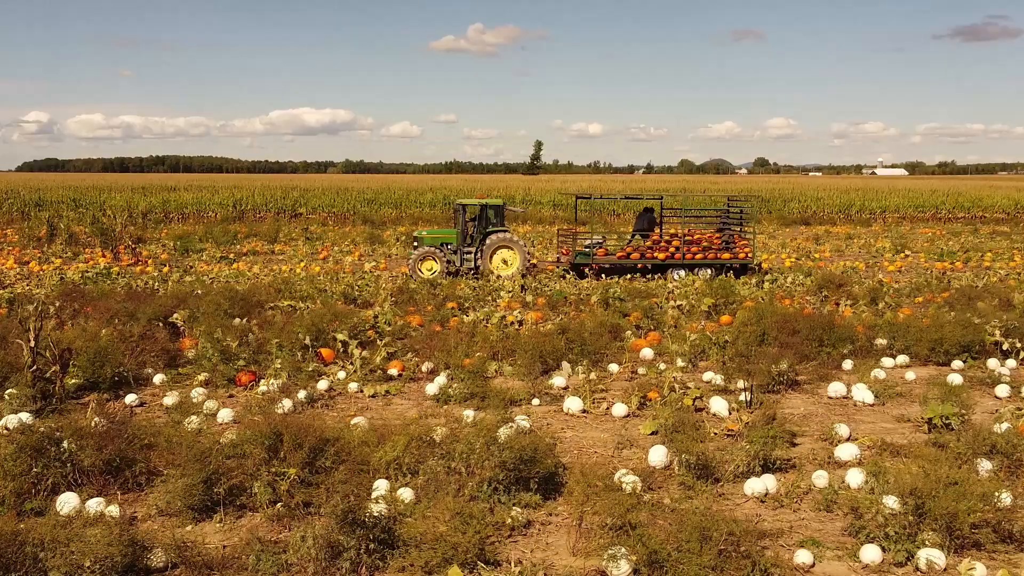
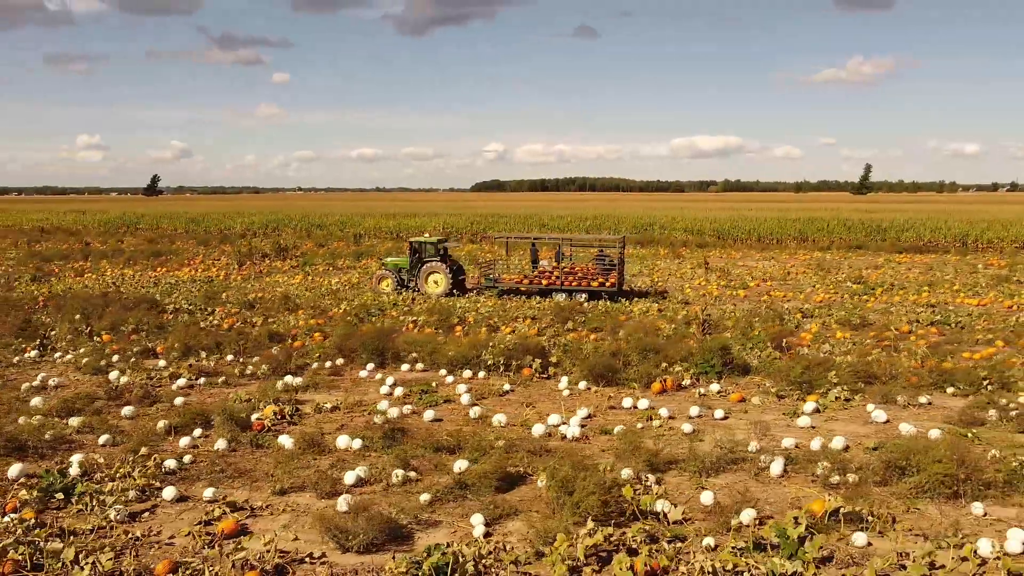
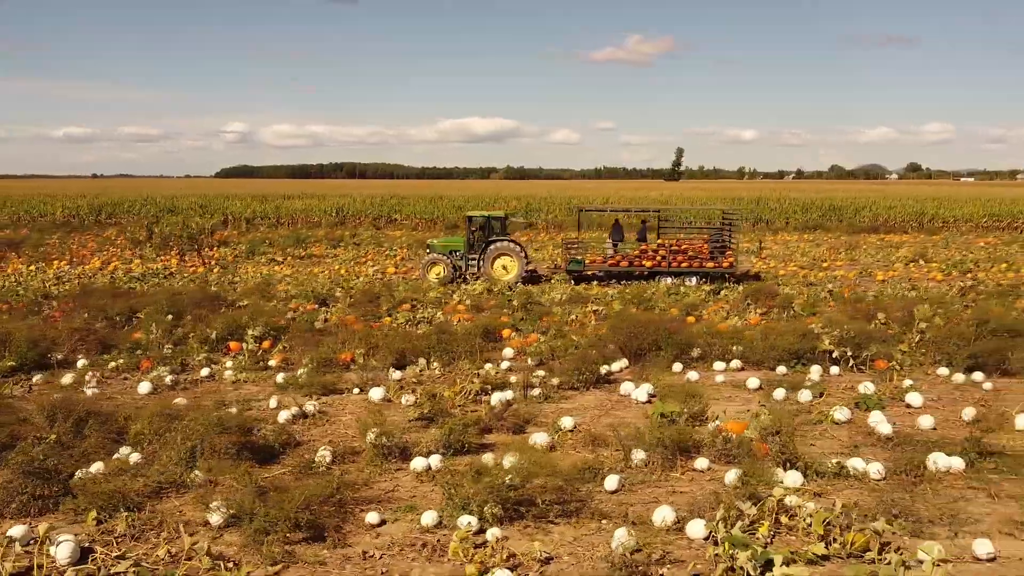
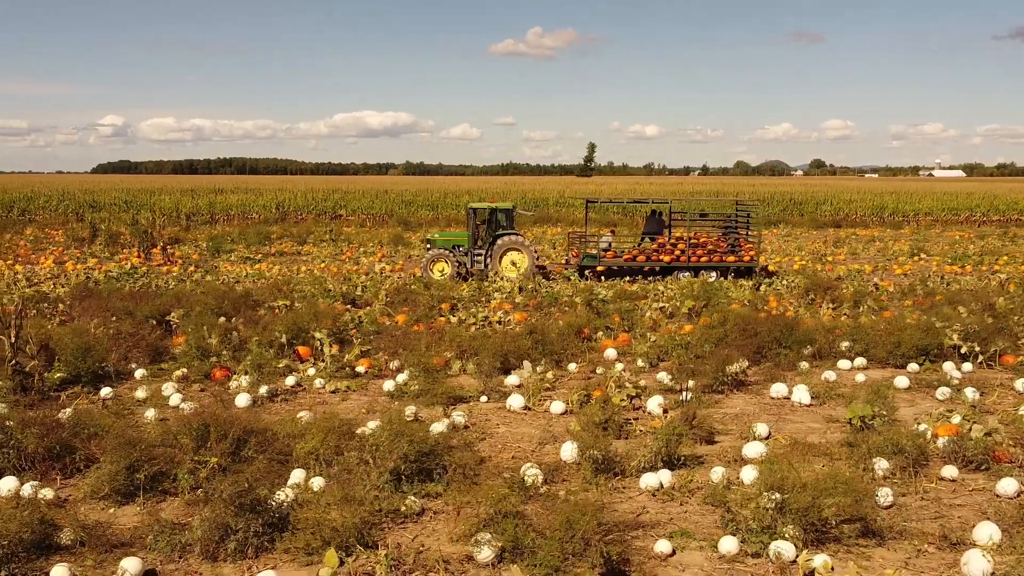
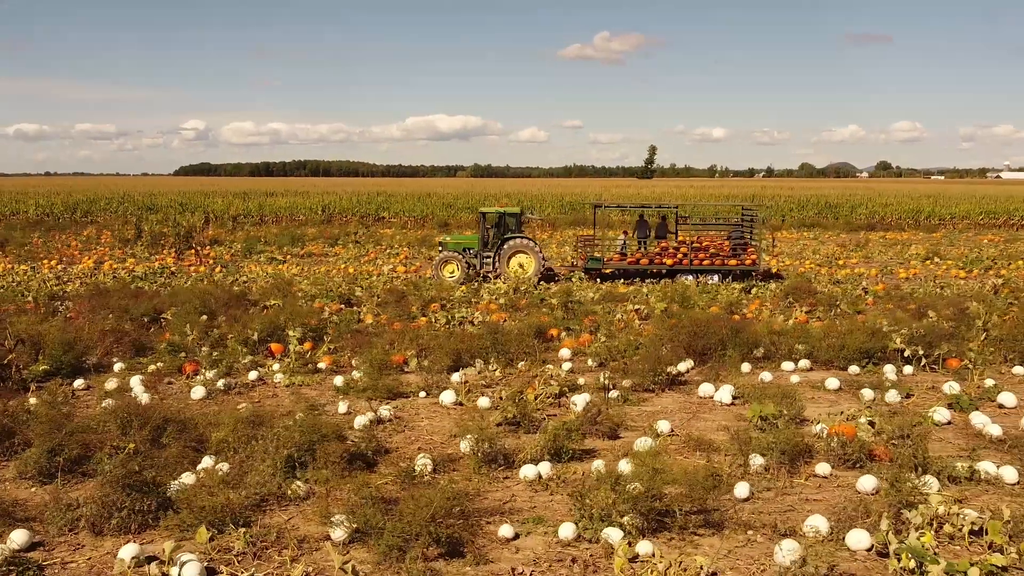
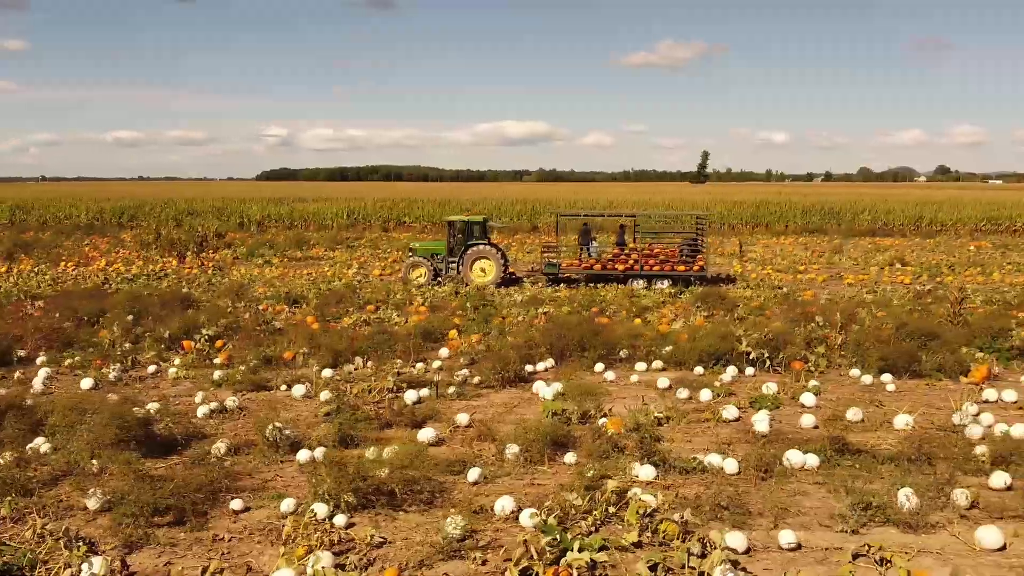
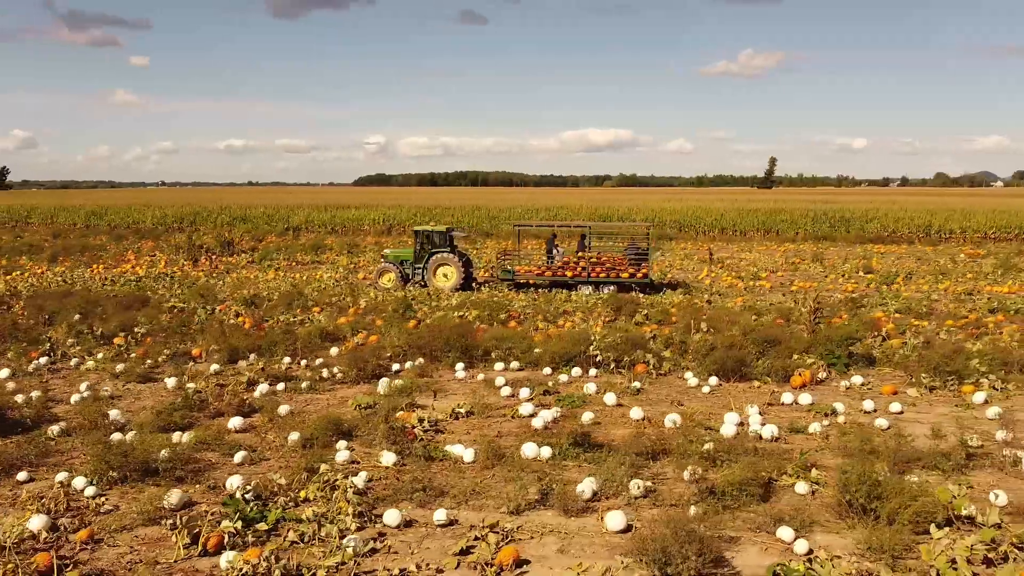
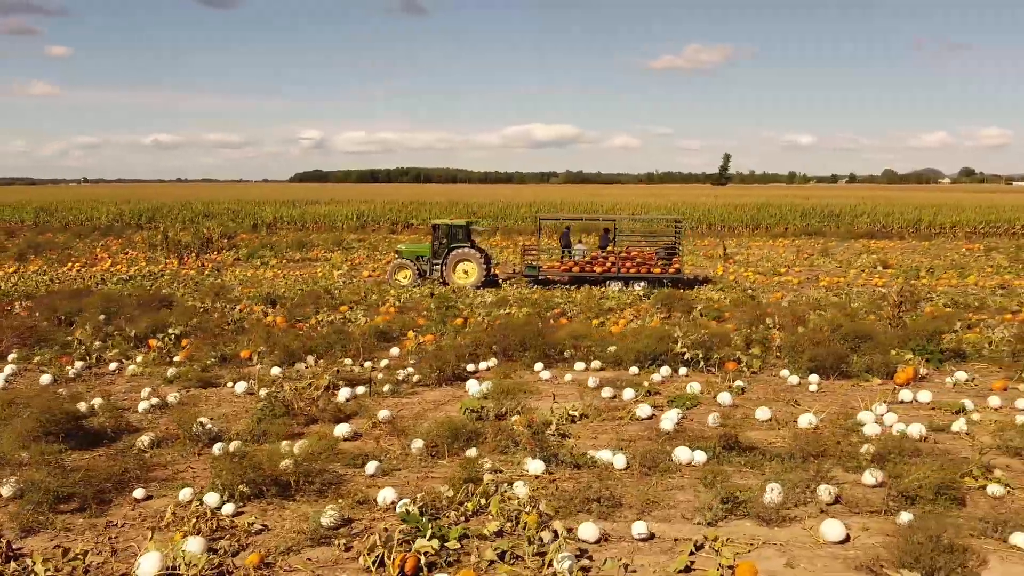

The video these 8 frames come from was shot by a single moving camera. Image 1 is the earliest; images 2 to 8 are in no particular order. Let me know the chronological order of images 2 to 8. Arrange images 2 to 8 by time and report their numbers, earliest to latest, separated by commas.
4, 5, 3, 6, 8, 7, 2
